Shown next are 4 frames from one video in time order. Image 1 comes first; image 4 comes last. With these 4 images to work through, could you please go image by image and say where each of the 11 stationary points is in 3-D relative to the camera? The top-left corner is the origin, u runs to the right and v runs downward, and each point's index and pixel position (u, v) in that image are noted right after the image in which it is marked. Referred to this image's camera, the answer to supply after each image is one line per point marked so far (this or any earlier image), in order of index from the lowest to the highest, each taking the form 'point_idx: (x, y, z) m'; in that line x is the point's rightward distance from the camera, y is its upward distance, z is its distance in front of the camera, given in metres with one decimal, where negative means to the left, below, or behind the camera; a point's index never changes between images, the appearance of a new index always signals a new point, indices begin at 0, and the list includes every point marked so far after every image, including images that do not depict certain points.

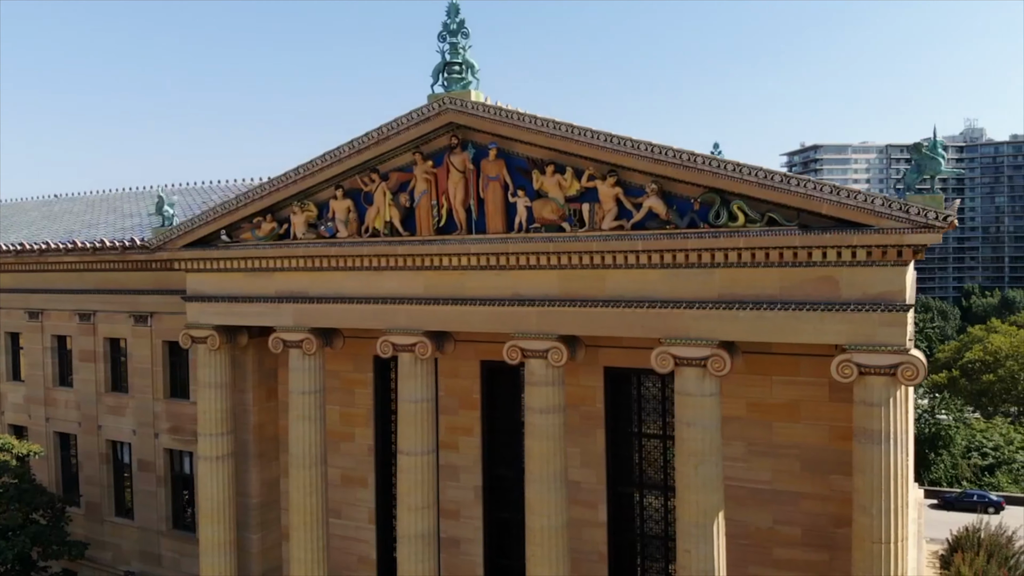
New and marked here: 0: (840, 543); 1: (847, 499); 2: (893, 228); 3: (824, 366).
0: (+7.9, -6.1, +18.8) m
1: (+8.0, -5.0, +18.7) m
2: (+7.3, +1.2, +15.0) m
3: (+7.5, -1.8, +18.9) m
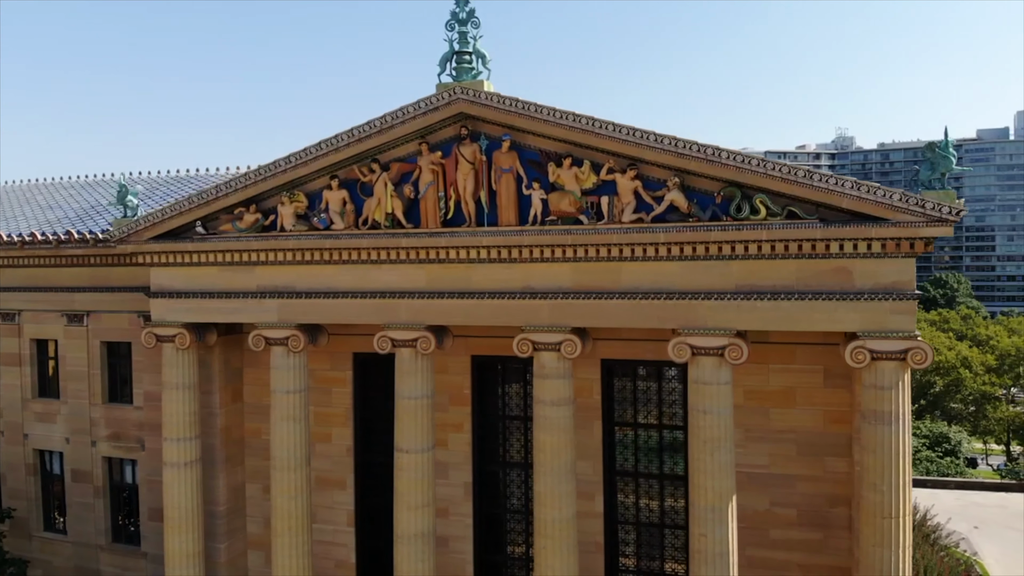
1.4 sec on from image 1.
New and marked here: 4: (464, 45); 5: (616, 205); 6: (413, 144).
0: (+8.1, -5.9, +19.8) m
1: (+8.3, -4.8, +19.7) m
2: (+8.1, +1.4, +16.0) m
3: (+7.8, -1.6, +19.9) m
4: (-1.1, +5.9, +19.0) m
5: (+2.4, +1.9, +18.1) m
6: (-2.5, +3.6, +19.8) m
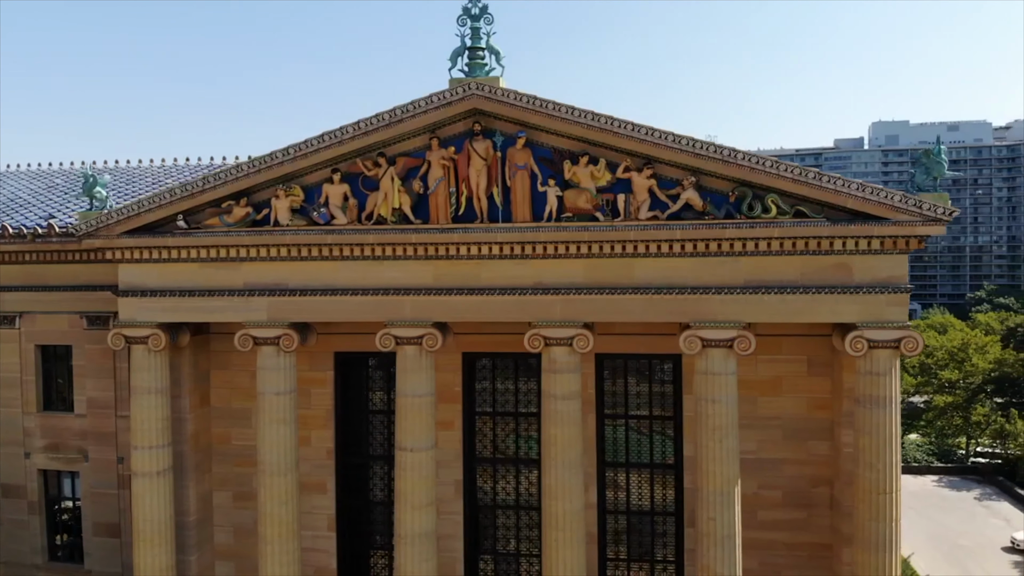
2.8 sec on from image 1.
0: (+8.2, -5.7, +21.2) m
1: (+8.4, -4.7, +21.2) m
2: (+8.8, +1.5, +17.5) m
3: (+7.9, -1.5, +21.2) m
4: (-0.8, +6.0, +19.0) m
5: (+2.8, +2.0, +18.7) m
6: (-2.3, +3.7, +19.6) m
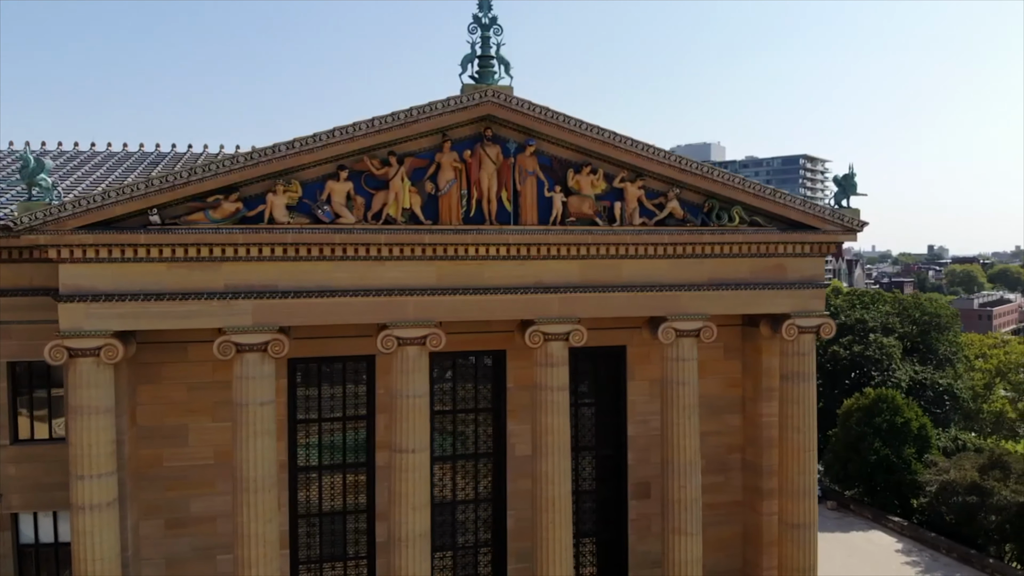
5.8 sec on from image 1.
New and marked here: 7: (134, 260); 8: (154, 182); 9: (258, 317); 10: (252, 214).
0: (+7.1, -5.7, +25.2) m
1: (+7.2, -4.6, +25.3) m
2: (+8.9, +1.6, +22.0) m
3: (+6.7, -1.4, +25.1) m
4: (-0.6, +6.0, +19.8) m
5: (+2.9, +2.1, +20.9) m
6: (-2.2, +3.7, +19.8) m
7: (-8.8, +0.7, +18.3) m
8: (-8.2, +2.4, +17.9) m
9: (-6.1, -0.7, +19.2) m
10: (-6.3, +1.8, +18.8) m
